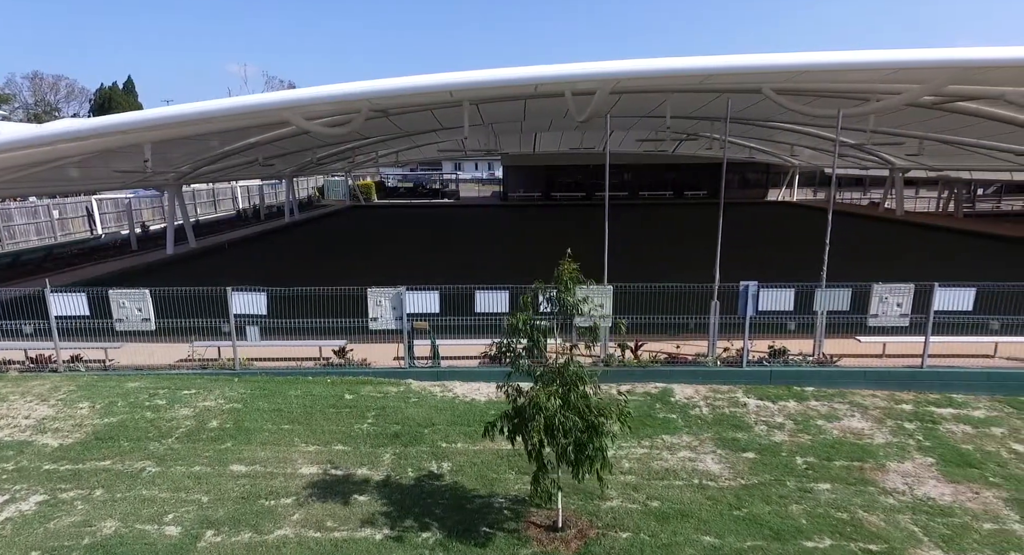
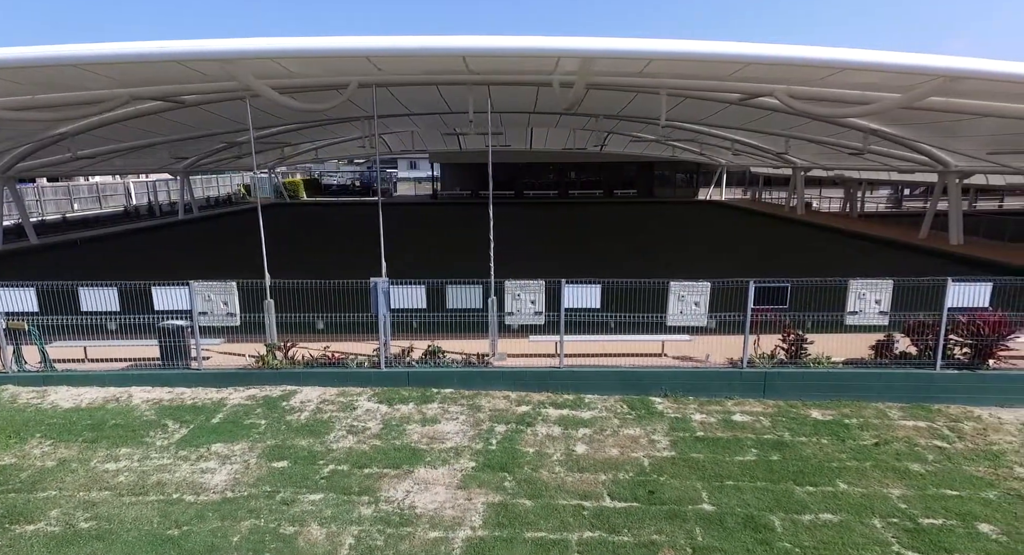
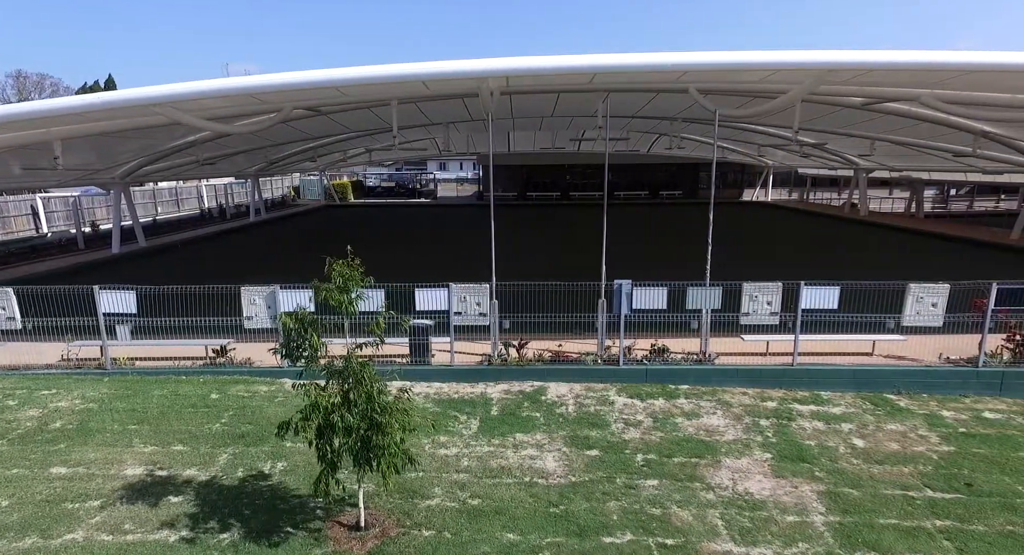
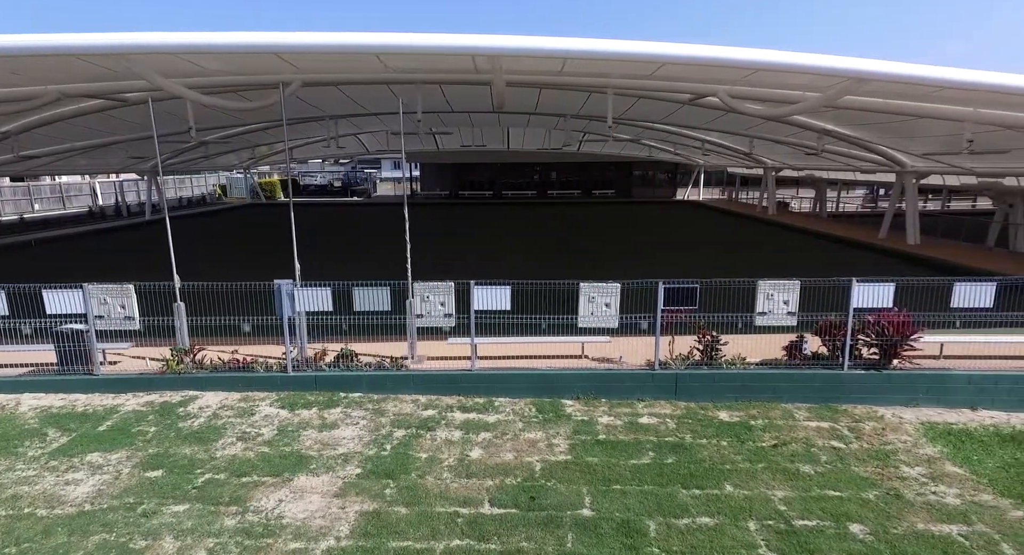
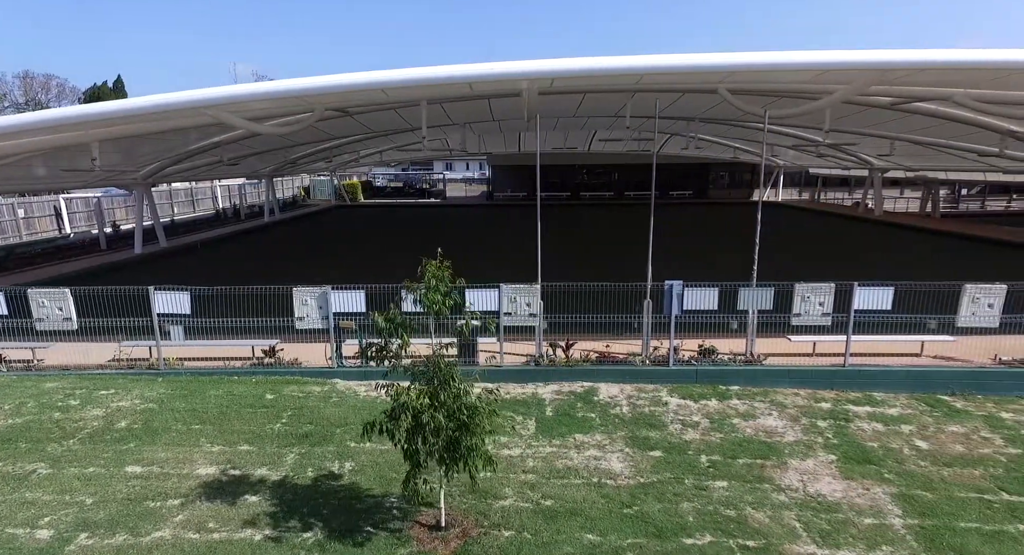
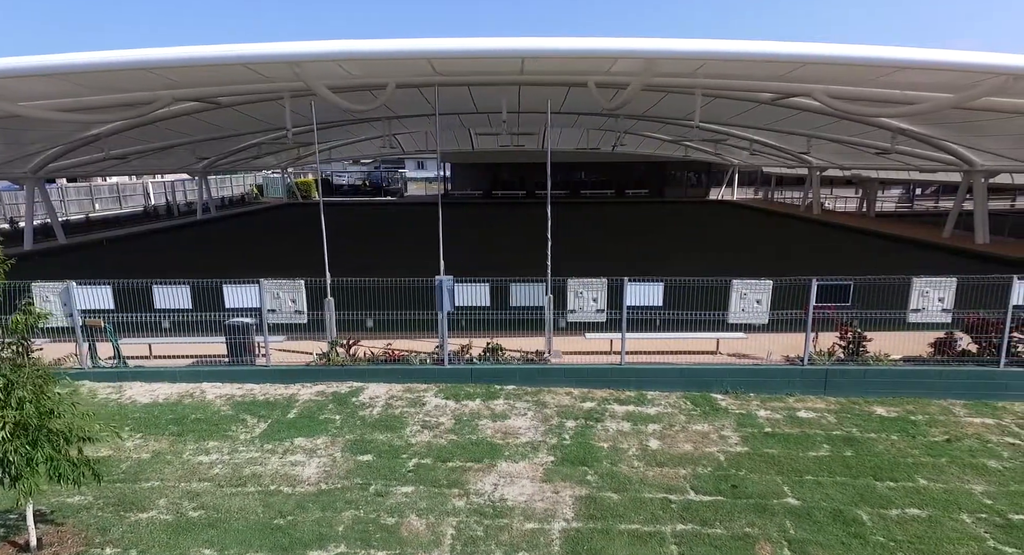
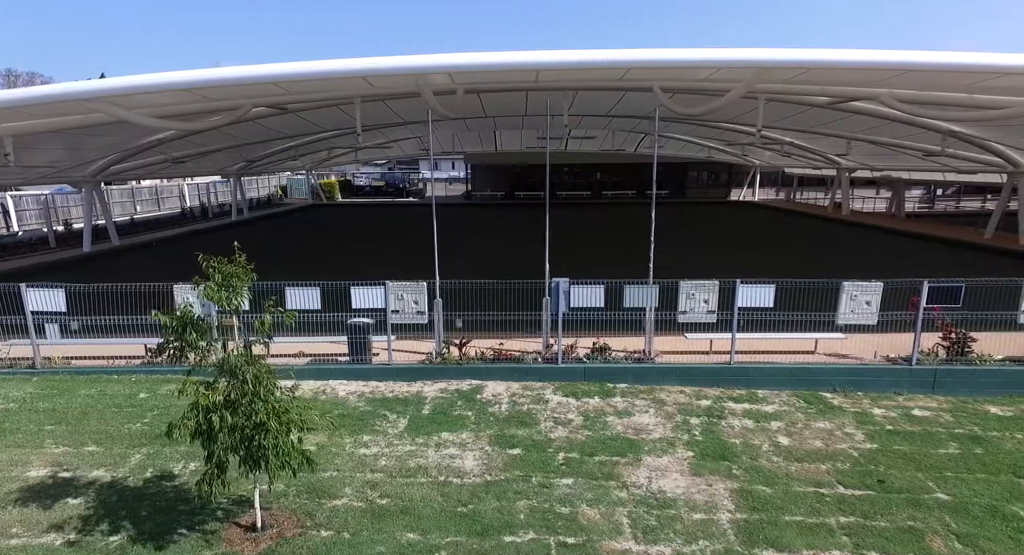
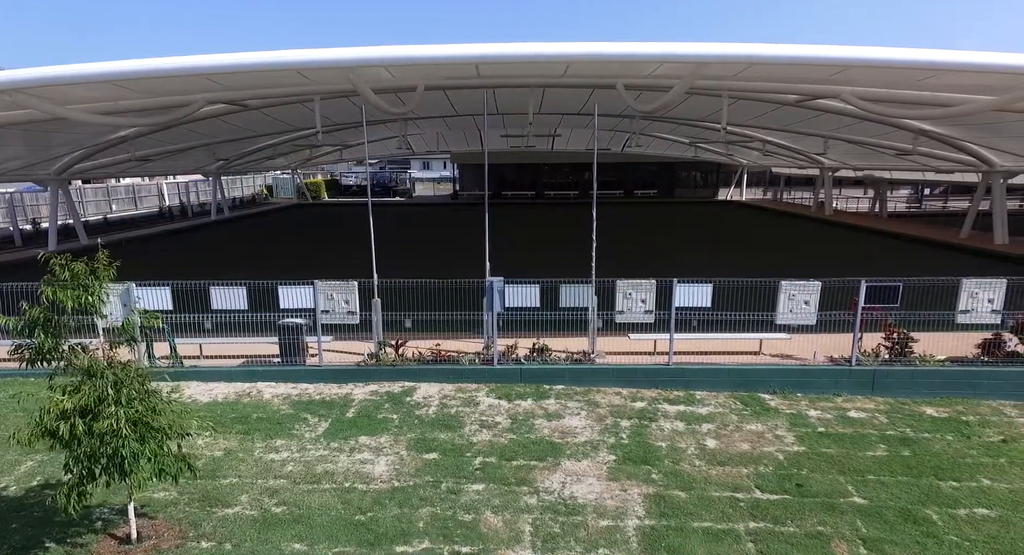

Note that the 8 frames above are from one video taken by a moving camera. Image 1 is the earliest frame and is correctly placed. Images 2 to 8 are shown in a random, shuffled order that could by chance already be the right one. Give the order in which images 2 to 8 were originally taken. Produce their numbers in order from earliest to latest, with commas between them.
5, 3, 7, 8, 6, 2, 4
